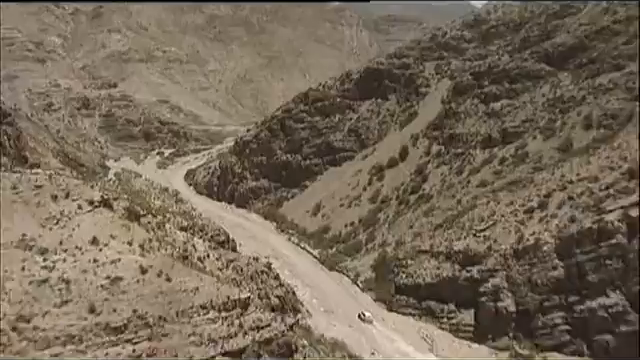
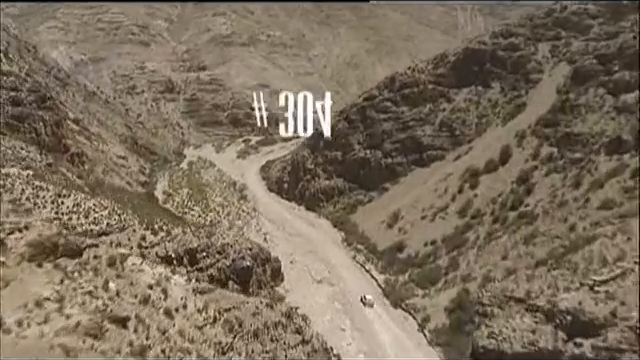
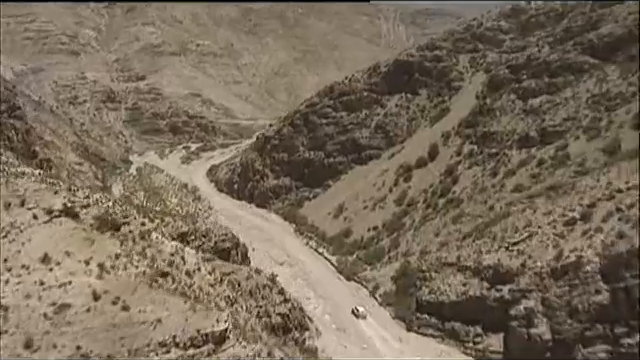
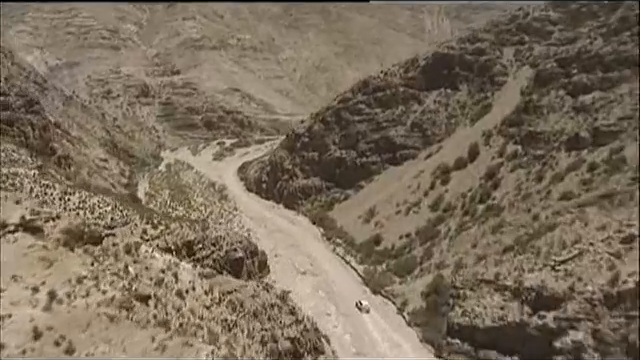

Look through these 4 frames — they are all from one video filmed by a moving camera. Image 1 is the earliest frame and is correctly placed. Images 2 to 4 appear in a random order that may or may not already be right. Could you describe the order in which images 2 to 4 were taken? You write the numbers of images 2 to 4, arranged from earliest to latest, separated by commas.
3, 4, 2
